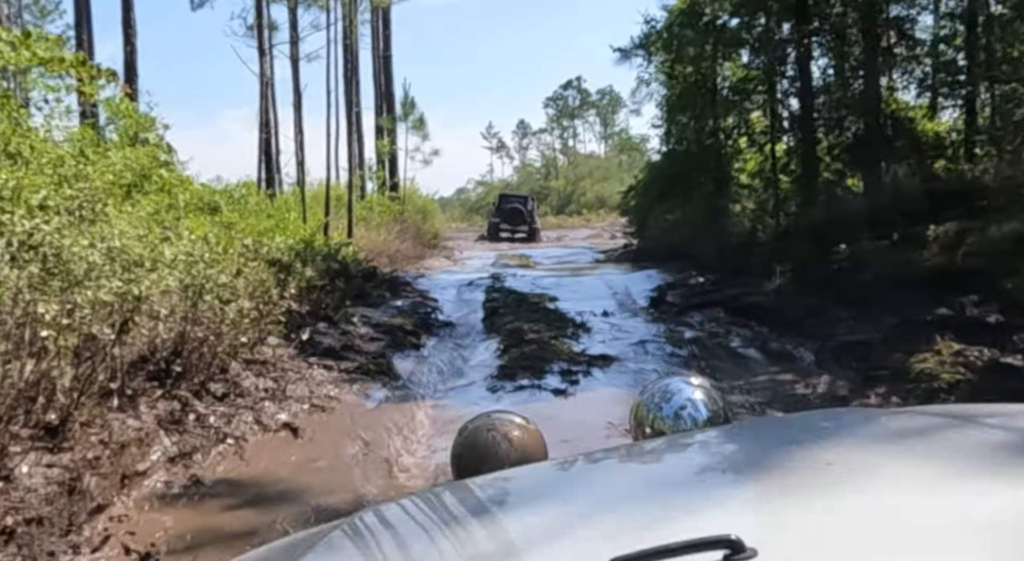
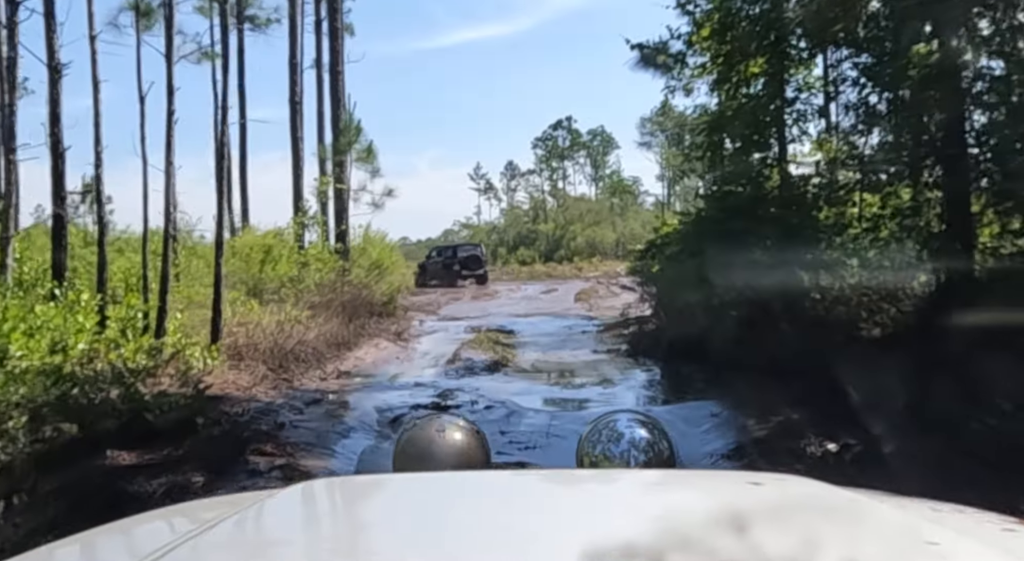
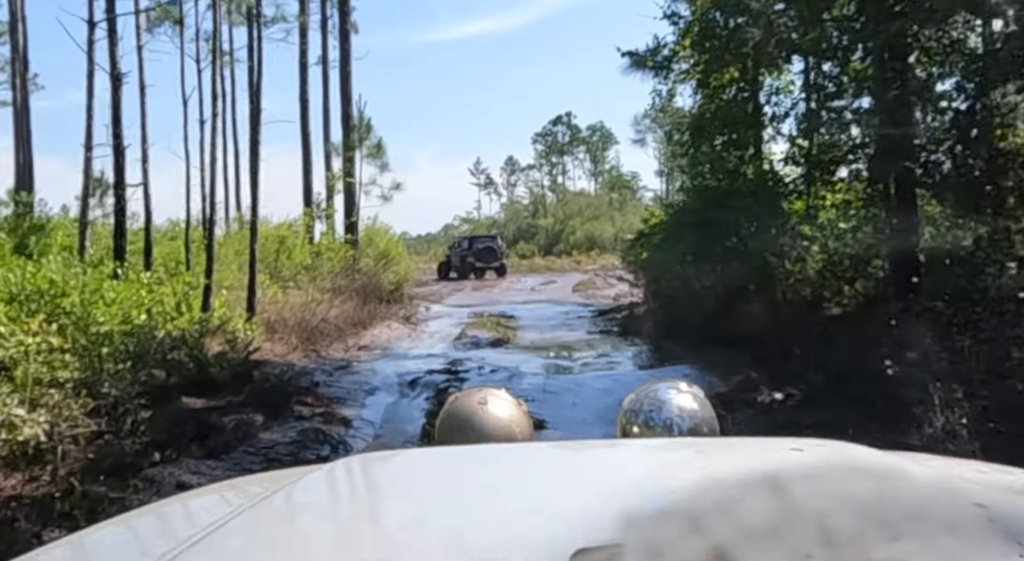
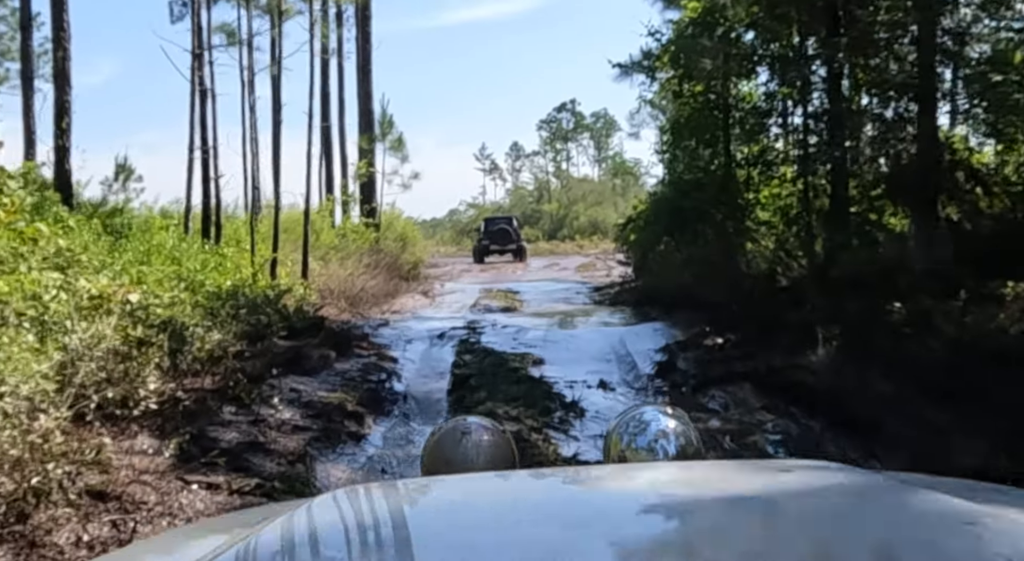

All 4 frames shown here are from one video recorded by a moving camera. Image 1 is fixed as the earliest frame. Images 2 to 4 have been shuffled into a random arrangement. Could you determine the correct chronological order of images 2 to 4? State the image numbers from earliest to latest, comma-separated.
4, 3, 2
